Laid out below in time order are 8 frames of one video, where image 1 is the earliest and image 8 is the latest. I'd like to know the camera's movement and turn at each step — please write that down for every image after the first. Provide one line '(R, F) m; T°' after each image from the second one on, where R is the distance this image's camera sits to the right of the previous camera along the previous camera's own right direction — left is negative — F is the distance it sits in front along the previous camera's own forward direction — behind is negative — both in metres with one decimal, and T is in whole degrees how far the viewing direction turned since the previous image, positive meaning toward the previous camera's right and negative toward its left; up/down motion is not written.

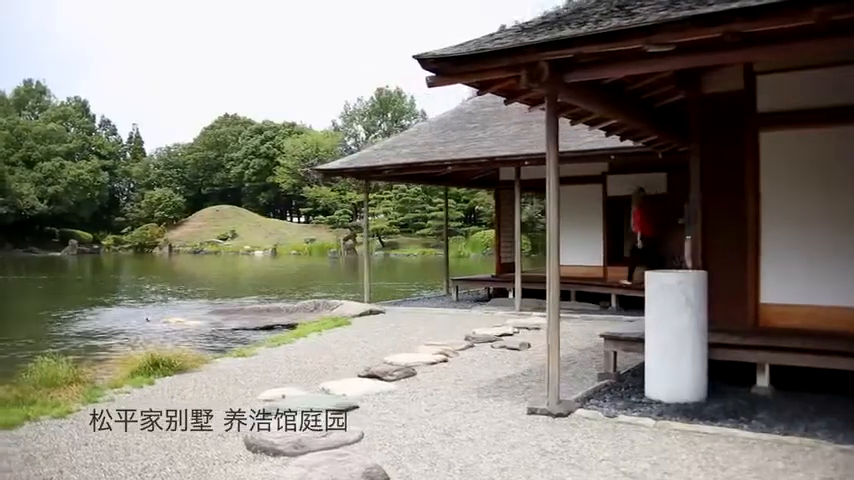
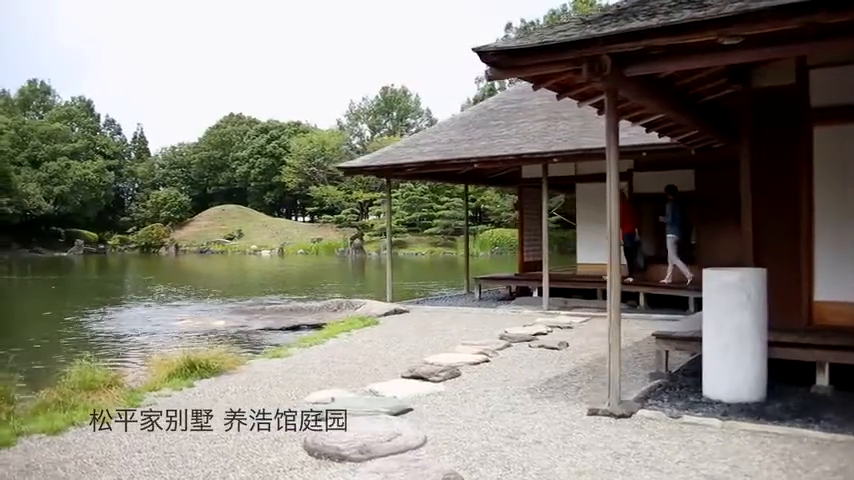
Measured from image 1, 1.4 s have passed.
(-0.4, +0.1) m; 0°
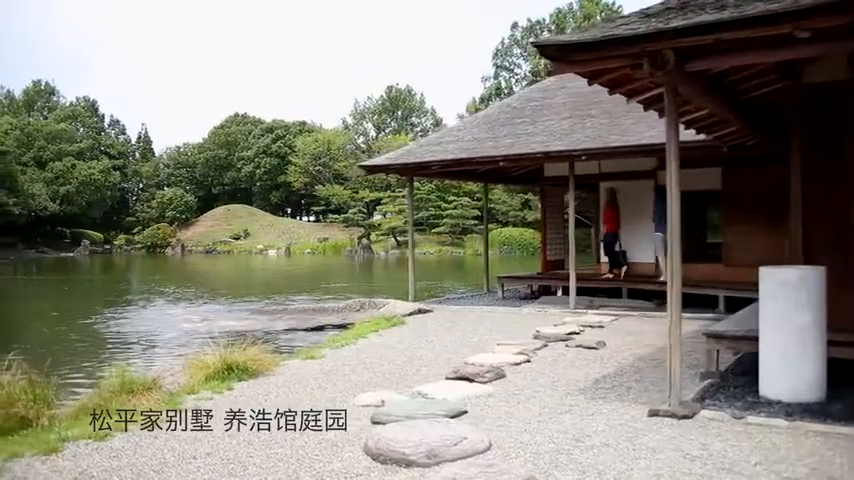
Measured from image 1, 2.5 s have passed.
(-0.4, +0.1) m; 0°
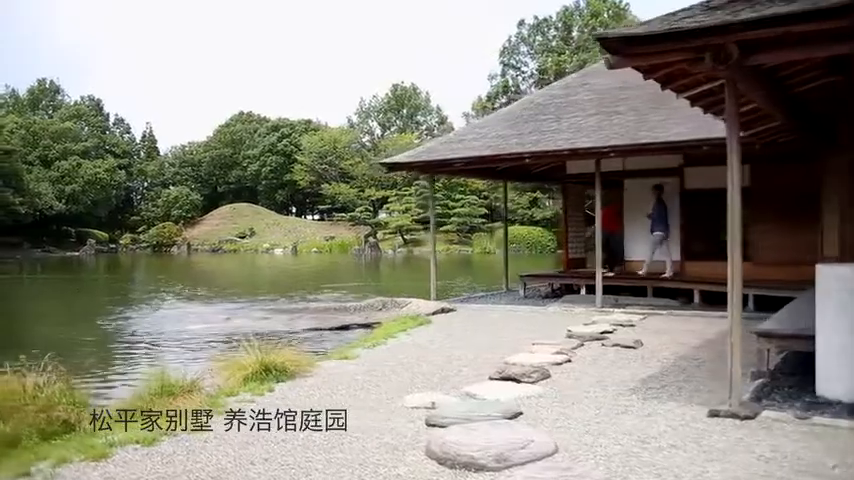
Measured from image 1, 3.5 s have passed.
(-0.4, +0.1) m; 0°
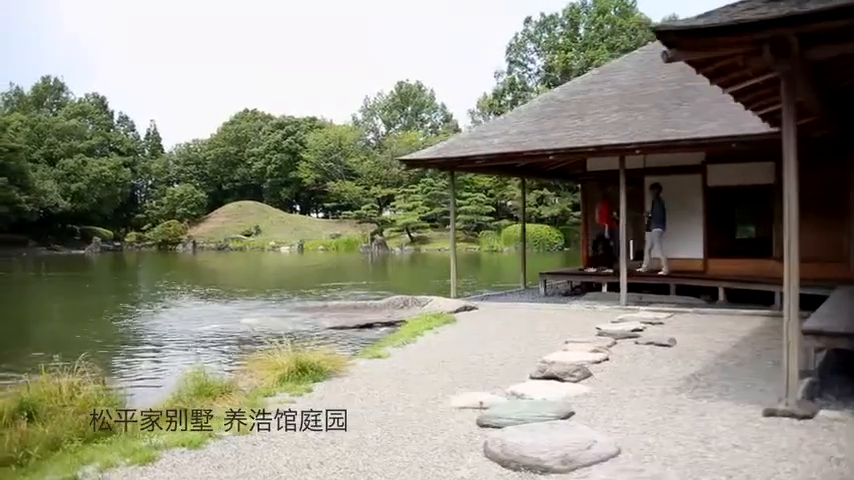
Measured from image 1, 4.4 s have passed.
(-0.3, +0.1) m; 0°
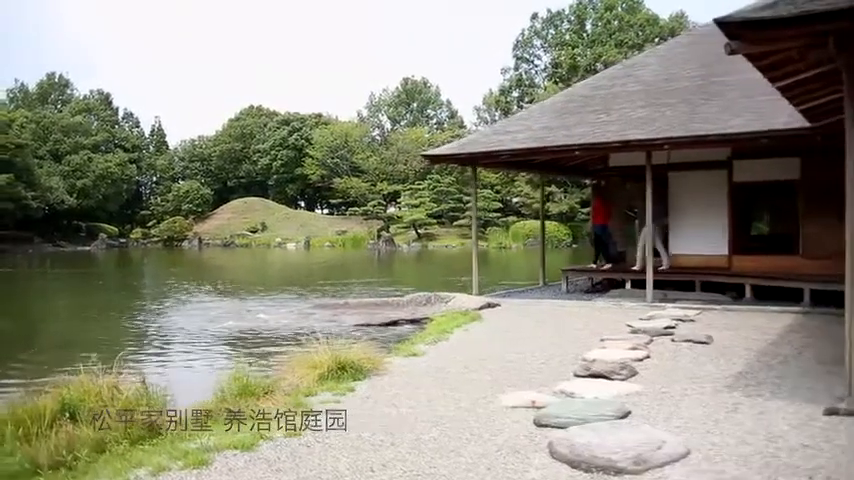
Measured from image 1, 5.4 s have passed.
(-0.4, +0.1) m; 0°
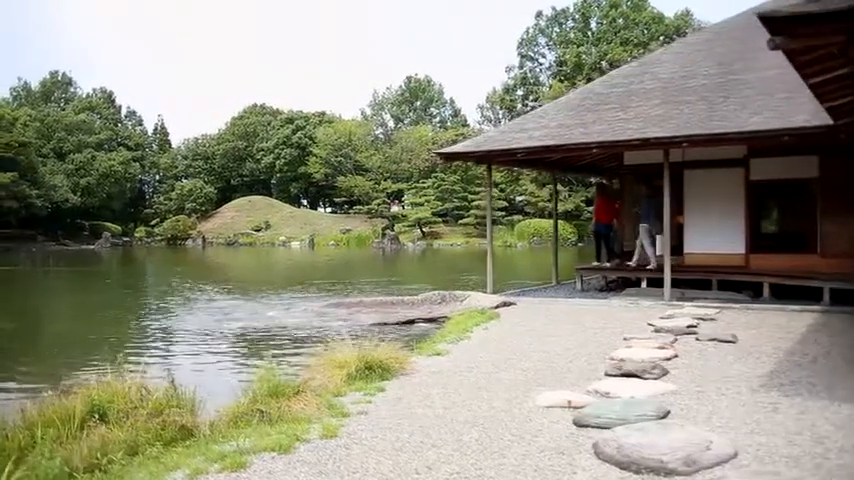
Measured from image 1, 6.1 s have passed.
(-0.3, +0.1) m; 0°
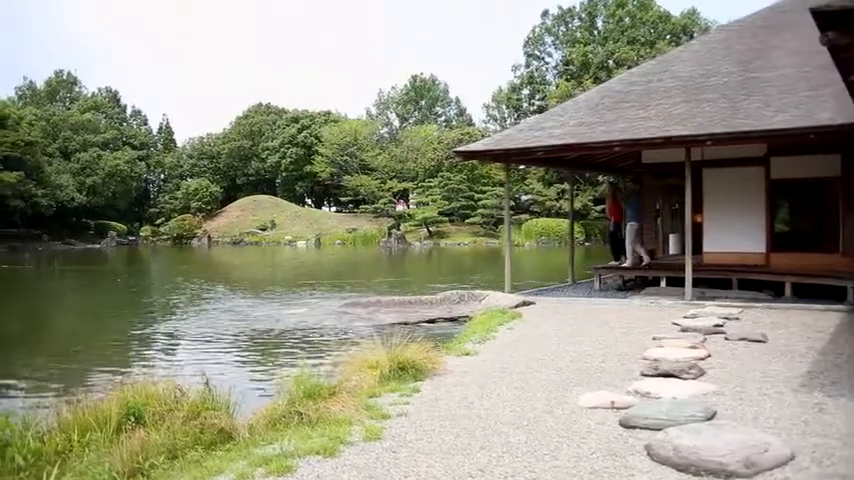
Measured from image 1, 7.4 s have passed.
(-0.3, +0.1) m; 0°
